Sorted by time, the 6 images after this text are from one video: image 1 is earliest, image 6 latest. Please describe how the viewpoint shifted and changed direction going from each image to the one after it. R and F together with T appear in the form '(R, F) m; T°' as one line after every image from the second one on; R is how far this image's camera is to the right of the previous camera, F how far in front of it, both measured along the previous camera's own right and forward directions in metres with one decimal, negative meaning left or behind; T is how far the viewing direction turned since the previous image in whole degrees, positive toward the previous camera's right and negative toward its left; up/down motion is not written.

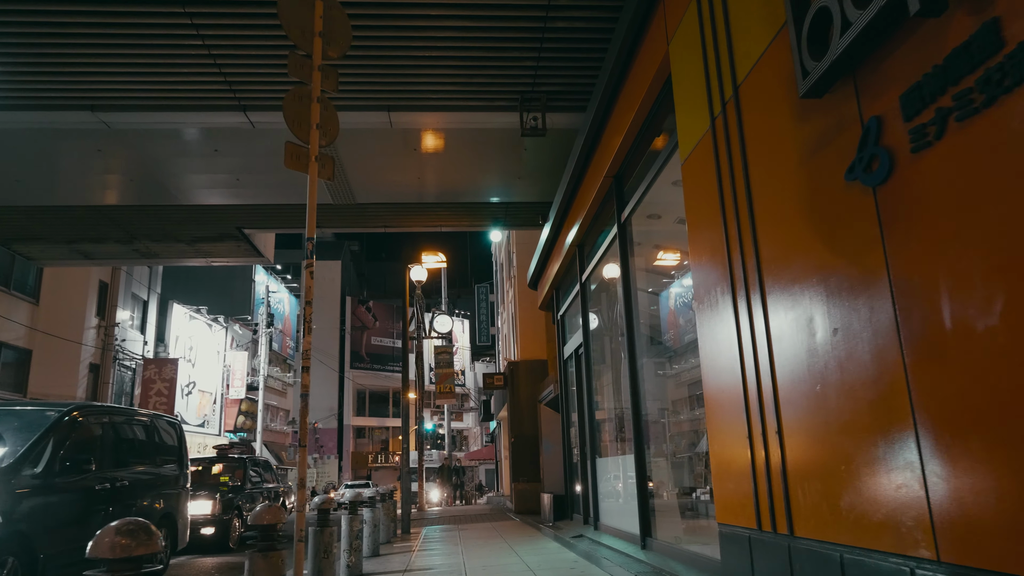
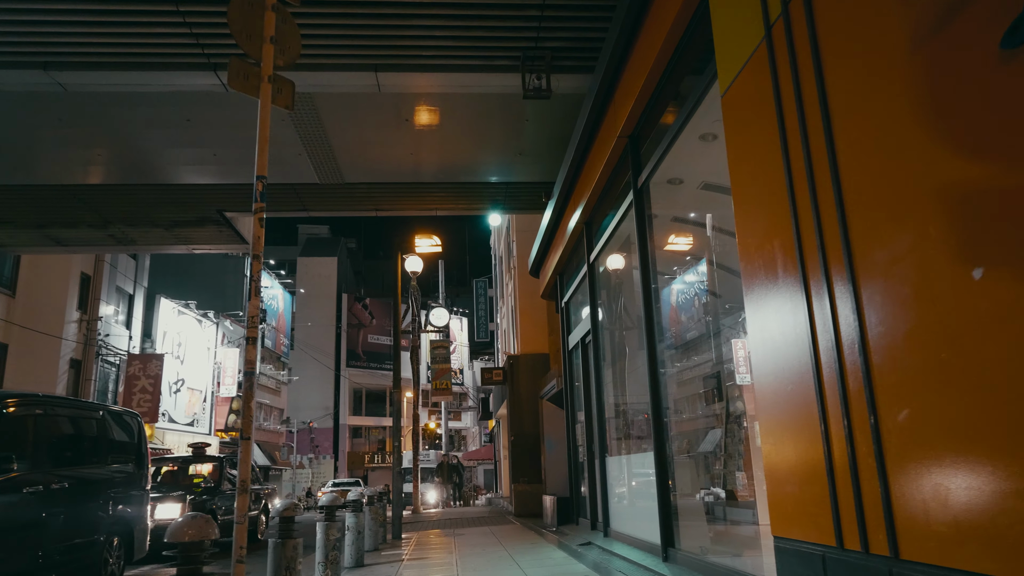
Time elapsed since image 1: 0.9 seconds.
(0.0, +1.0) m; 0°
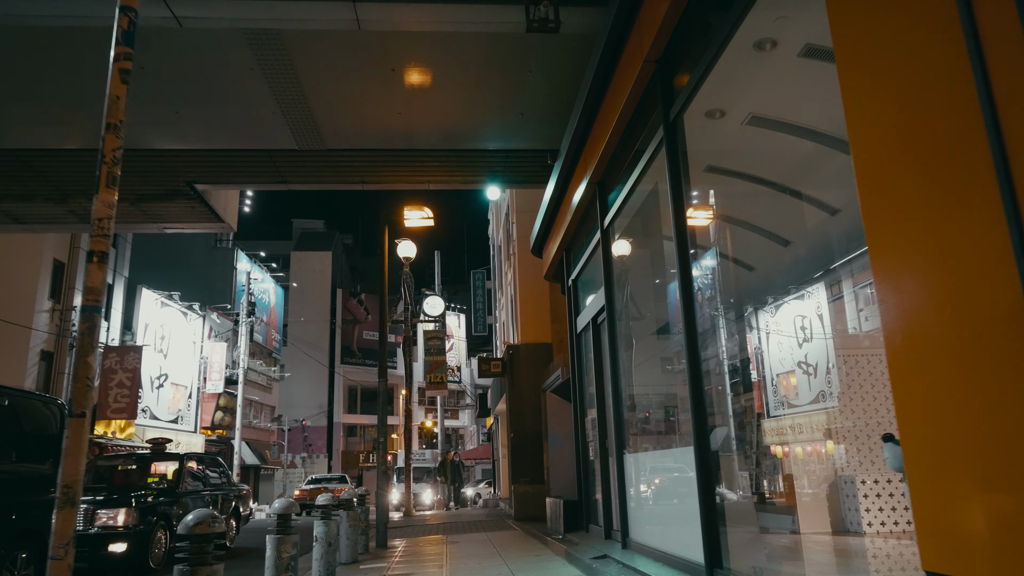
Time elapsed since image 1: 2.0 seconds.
(0.0, +1.3) m; 0°
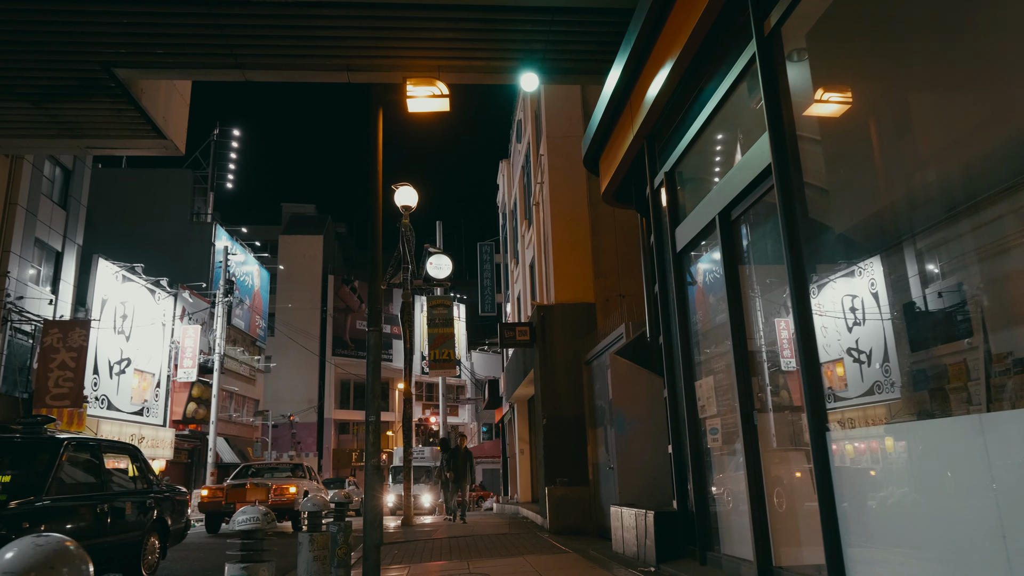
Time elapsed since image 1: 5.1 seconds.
(-0.8, +3.6) m; 0°
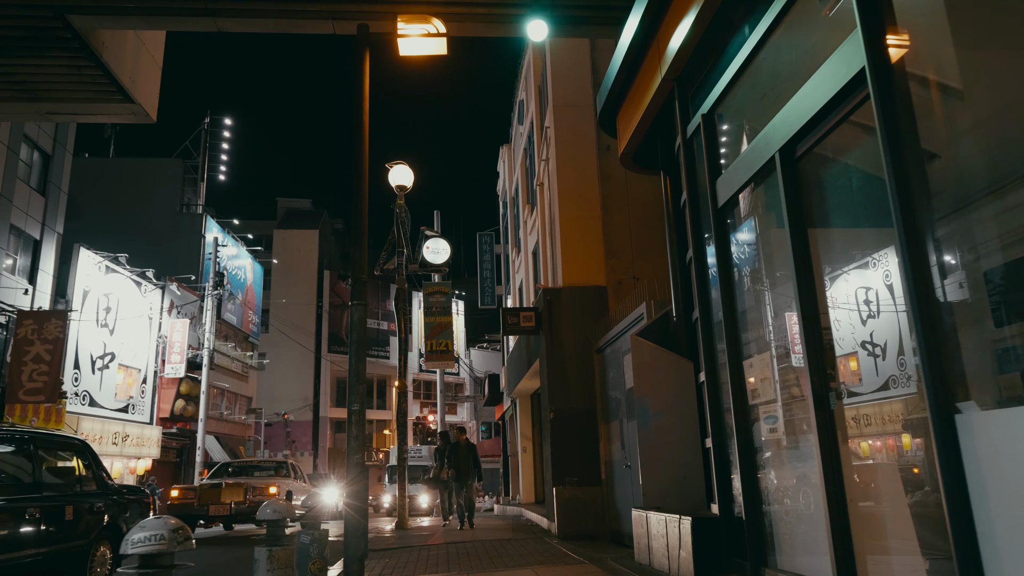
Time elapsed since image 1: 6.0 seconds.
(-0.1, +1.0) m; 0°
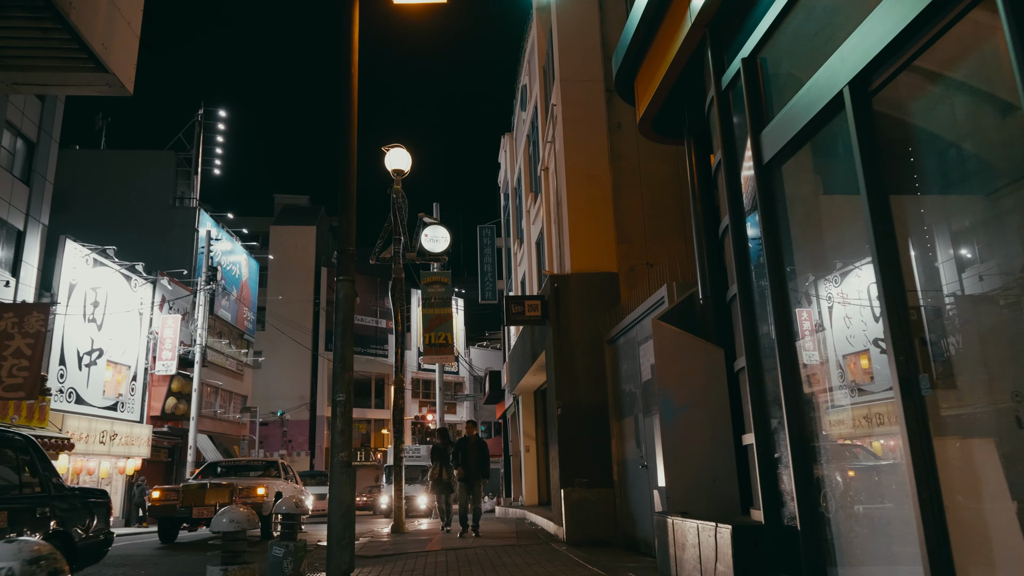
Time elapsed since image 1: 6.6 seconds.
(-0.1, +0.8) m; 0°
